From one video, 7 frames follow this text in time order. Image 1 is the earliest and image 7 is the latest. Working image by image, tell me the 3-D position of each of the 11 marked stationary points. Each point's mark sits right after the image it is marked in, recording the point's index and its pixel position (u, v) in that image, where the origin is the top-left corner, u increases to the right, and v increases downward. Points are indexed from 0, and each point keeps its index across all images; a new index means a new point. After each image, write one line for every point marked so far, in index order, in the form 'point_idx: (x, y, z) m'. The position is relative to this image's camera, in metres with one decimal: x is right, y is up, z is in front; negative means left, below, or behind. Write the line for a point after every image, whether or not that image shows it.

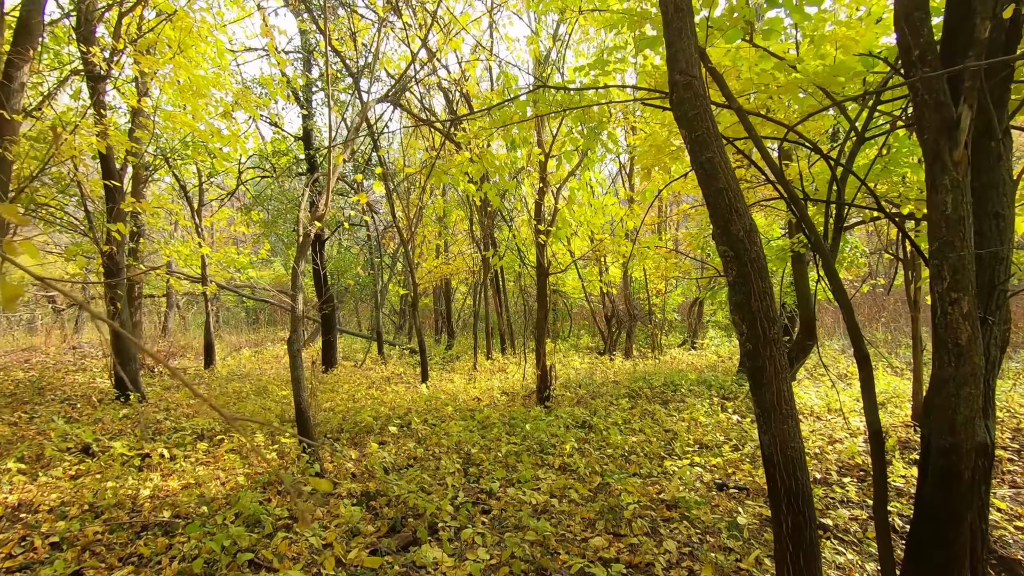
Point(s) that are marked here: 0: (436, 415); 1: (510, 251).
0: (-0.7, -1.3, +5.2) m
1: (0.0, +0.5, +7.6) m
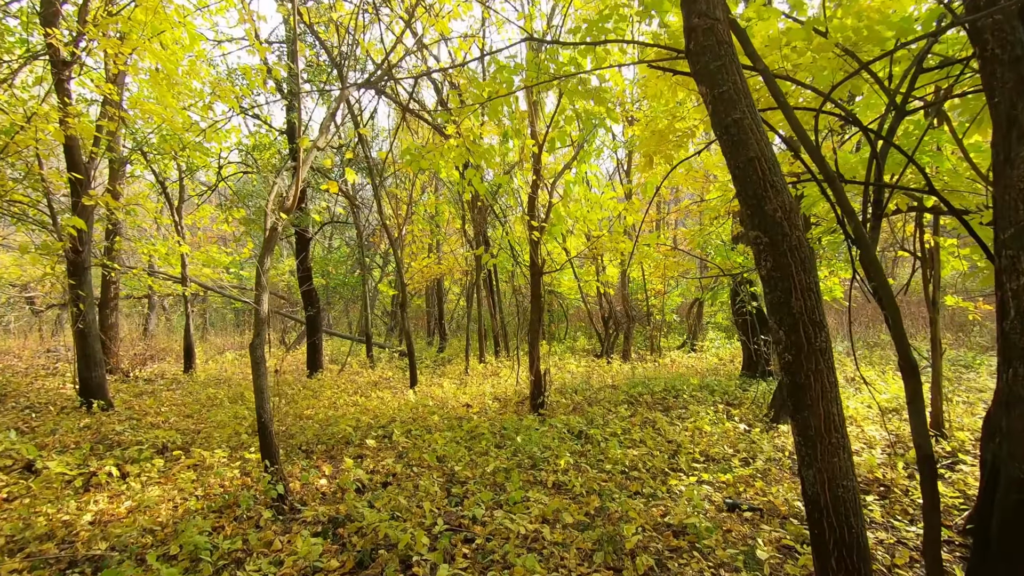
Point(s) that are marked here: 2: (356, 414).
0: (-0.8, -1.3, +4.9) m
1: (-0.1, +0.5, +7.2) m
2: (-1.6, -1.3, +5.4) m
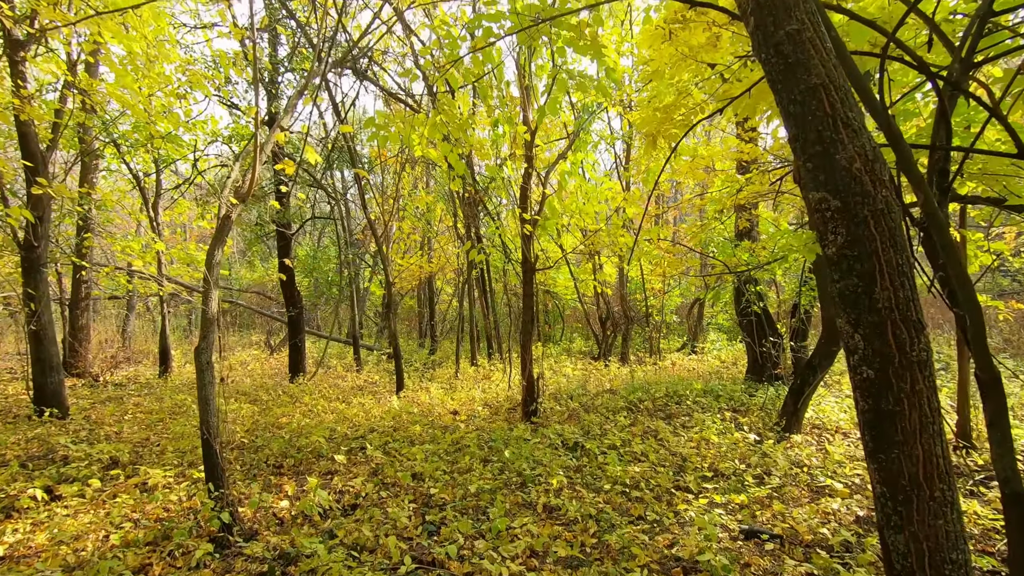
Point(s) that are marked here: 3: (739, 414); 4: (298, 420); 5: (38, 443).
0: (-0.9, -1.2, +4.5) m
1: (-0.2, +0.5, +6.8) m
2: (-1.7, -1.3, +5.0) m
3: (+2.3, -1.3, +5.3) m
4: (-2.1, -1.3, +5.1) m
5: (-3.6, -1.2, +4.1) m
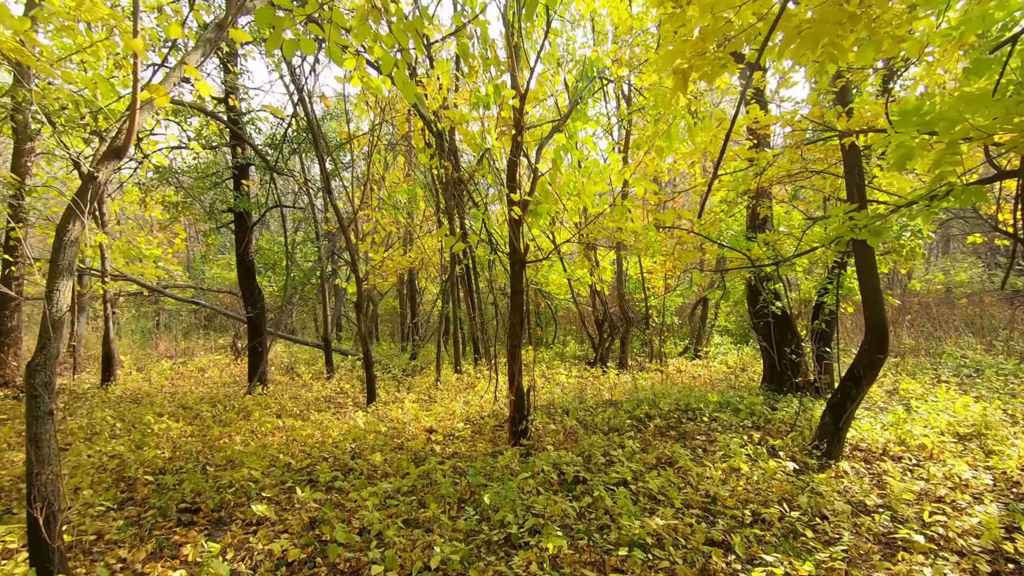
0: (-1.0, -1.2, +3.6) m
1: (-0.4, +0.5, +5.9) m
2: (-1.8, -1.2, +4.1) m
3: (+2.1, -1.2, +4.5) m
4: (-2.2, -1.2, +4.2) m
5: (-3.7, -1.1, +3.2) m
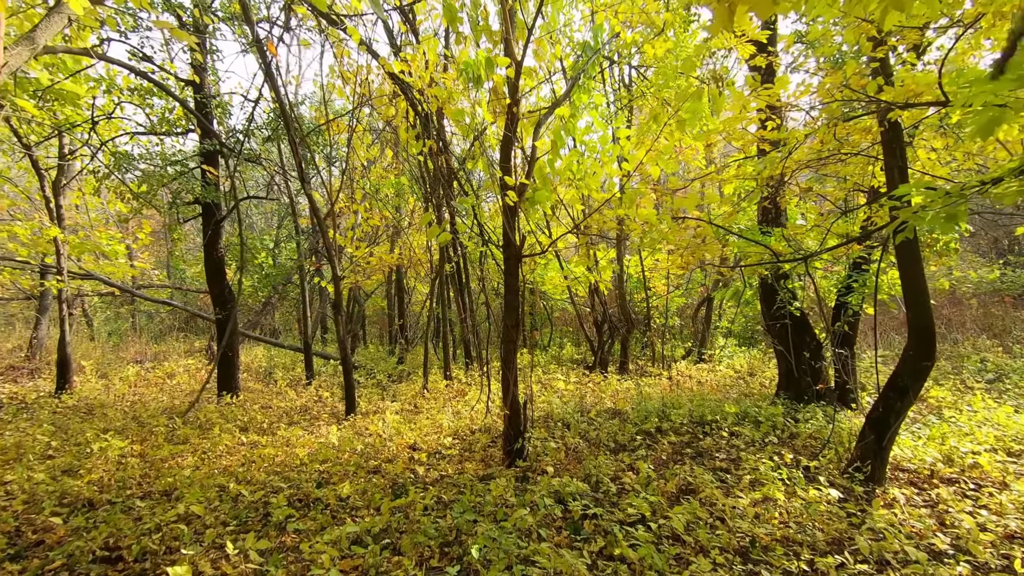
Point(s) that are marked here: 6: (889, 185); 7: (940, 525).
0: (-1.1, -1.2, +3.0) m
1: (-0.4, +0.6, +5.4) m
2: (-1.8, -1.2, +3.5) m
3: (+2.1, -1.2, +4.0) m
4: (-2.2, -1.2, +3.6) m
5: (-3.7, -1.1, +2.6) m
6: (+2.7, +0.7, +3.8) m
7: (+2.3, -1.3, +2.9) m
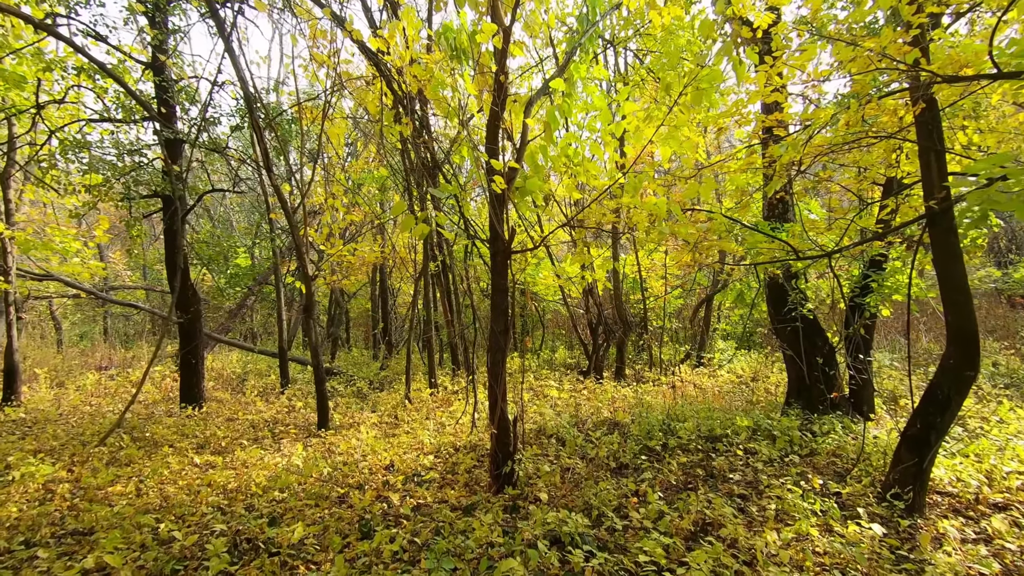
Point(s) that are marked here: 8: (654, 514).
0: (-1.1, -1.2, +2.5) m
1: (-0.5, +0.5, +4.9) m
2: (-1.9, -1.2, +3.0) m
3: (+2.0, -1.2, +3.5) m
4: (-2.3, -1.2, +3.1) m
5: (-3.8, -1.1, +2.0) m
6: (+2.6, +0.7, +3.4) m
7: (+2.3, -1.3, +2.5) m
8: (+0.8, -1.2, +2.8) m
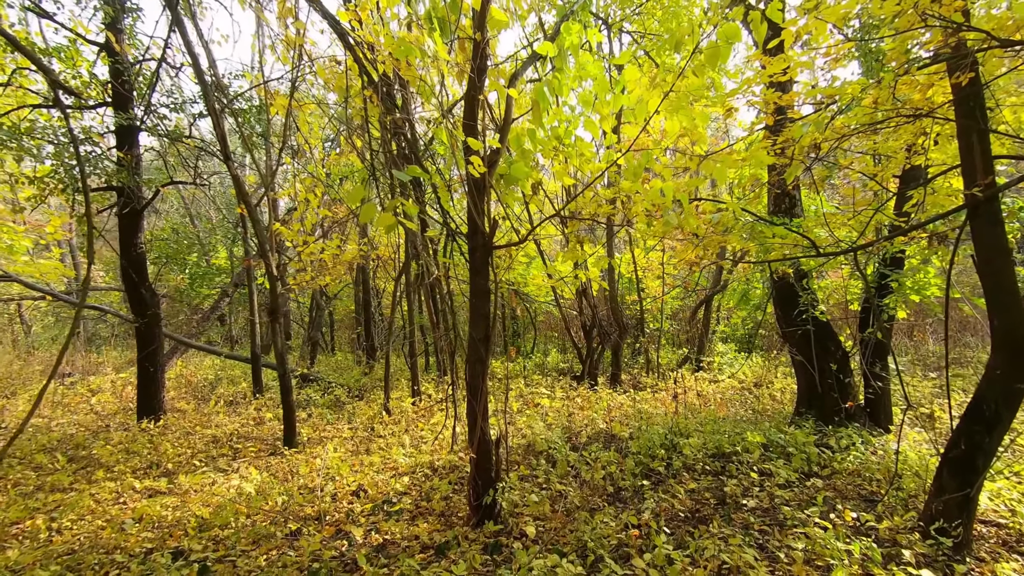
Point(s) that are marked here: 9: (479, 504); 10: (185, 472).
0: (-1.2, -1.2, +2.0) m
1: (-0.7, +0.5, +4.4) m
2: (-2.0, -1.2, +2.5) m
3: (+1.9, -1.2, +3.1) m
4: (-2.4, -1.2, +2.6) m
5: (-3.9, -1.1, +1.5) m
6: (+2.5, +0.7, +3.0) m
7: (+2.2, -1.3, +2.0) m
8: (+0.7, -1.2, +2.4) m
9: (-0.2, -1.1, +2.8) m
10: (-2.4, -1.3, +3.8) m
